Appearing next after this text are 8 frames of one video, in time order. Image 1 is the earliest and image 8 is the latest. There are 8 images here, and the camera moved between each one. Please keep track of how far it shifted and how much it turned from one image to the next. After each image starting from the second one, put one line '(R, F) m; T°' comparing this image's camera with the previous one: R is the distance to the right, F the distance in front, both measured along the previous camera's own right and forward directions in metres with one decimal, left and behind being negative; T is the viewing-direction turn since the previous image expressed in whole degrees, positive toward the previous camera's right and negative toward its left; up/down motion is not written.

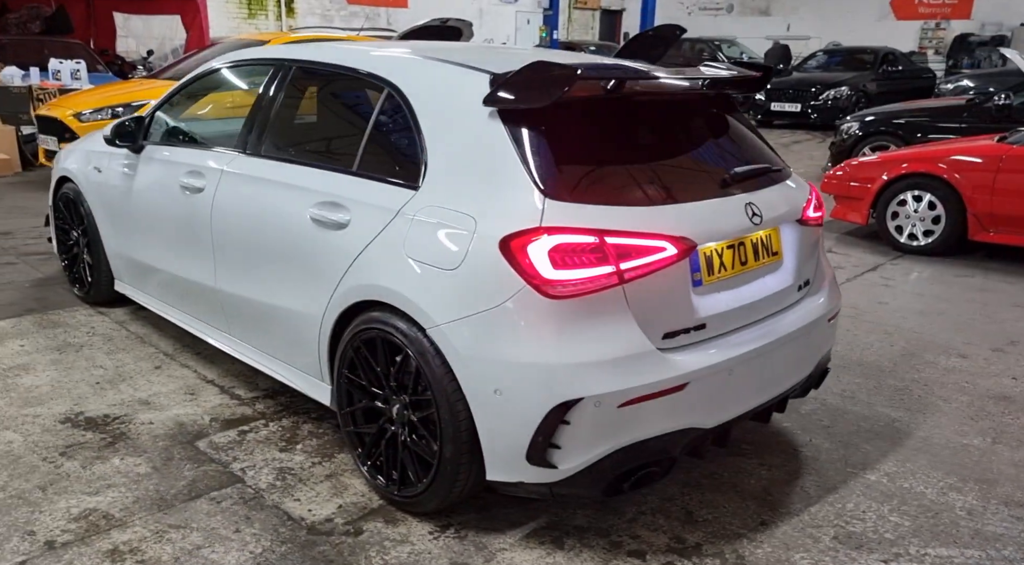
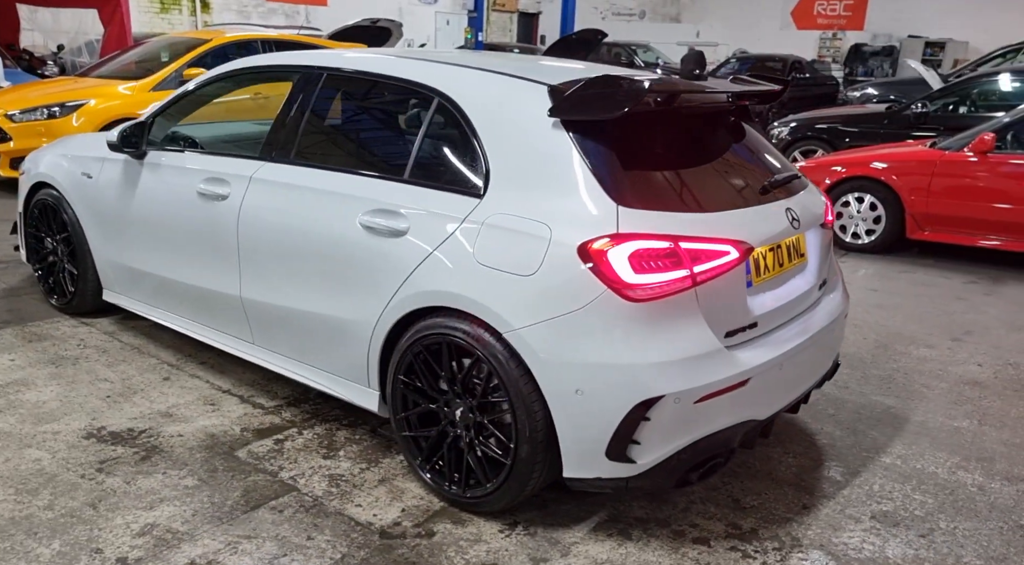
(-0.5, -0.1) m; +6°
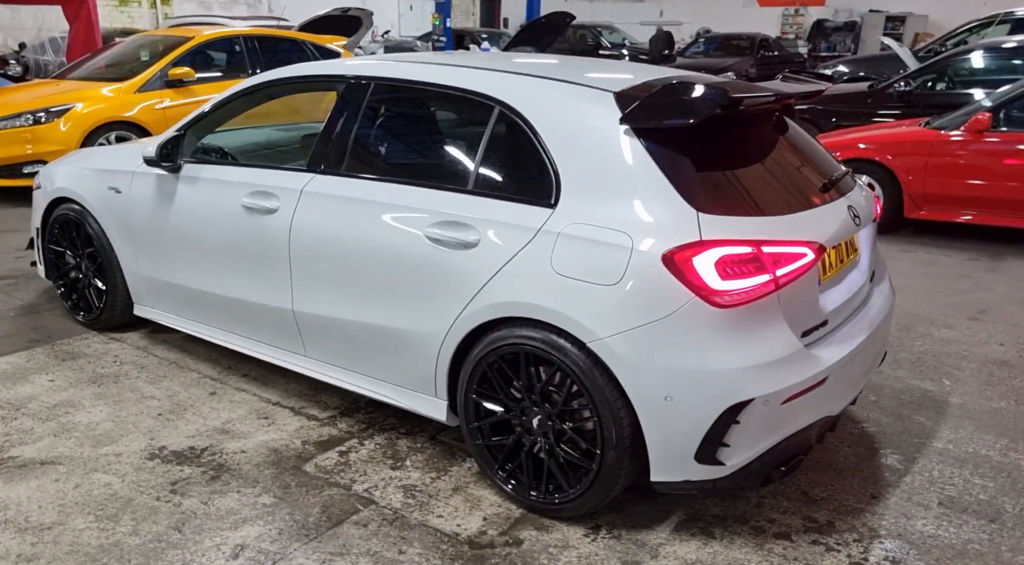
(-0.4, 0.0) m; +2°
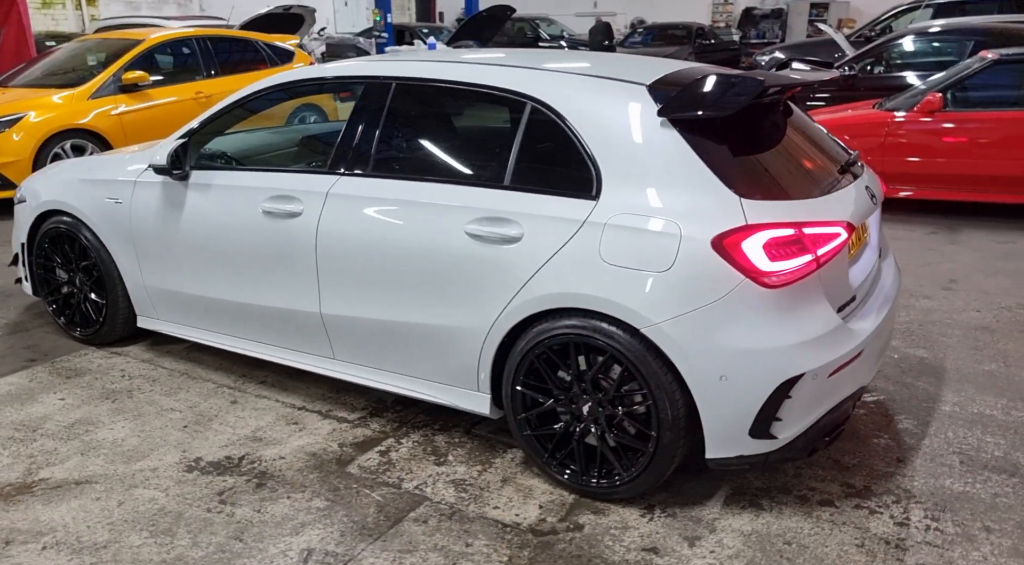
(-0.4, 0.0) m; +4°
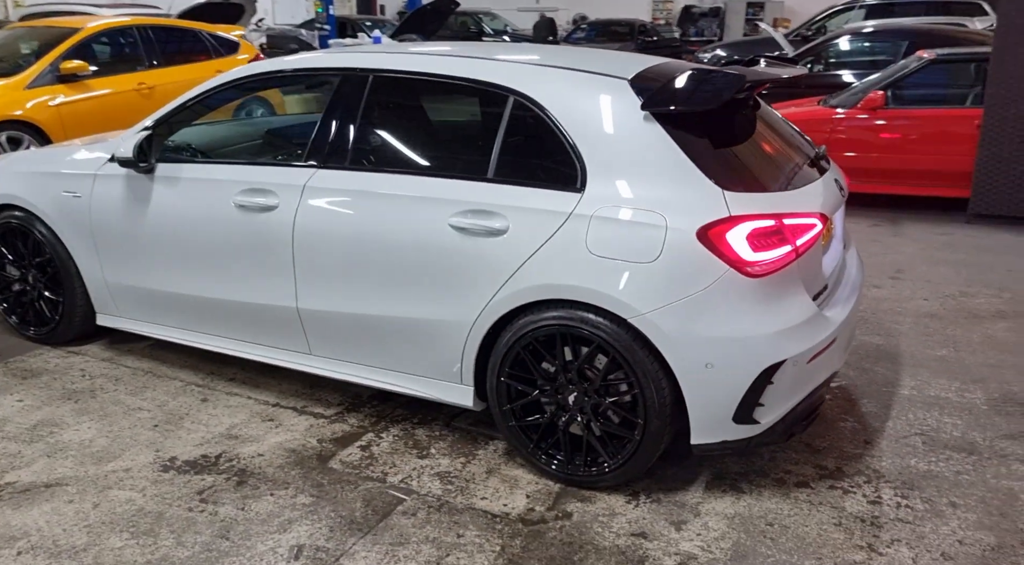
(-0.2, 0.0) m; +4°
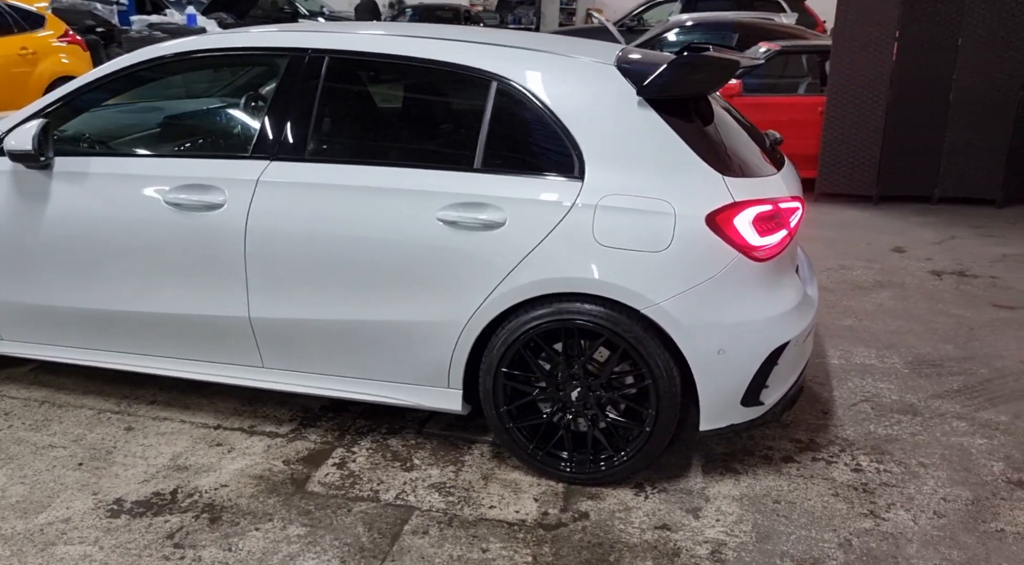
(-0.6, +0.2) m; +13°
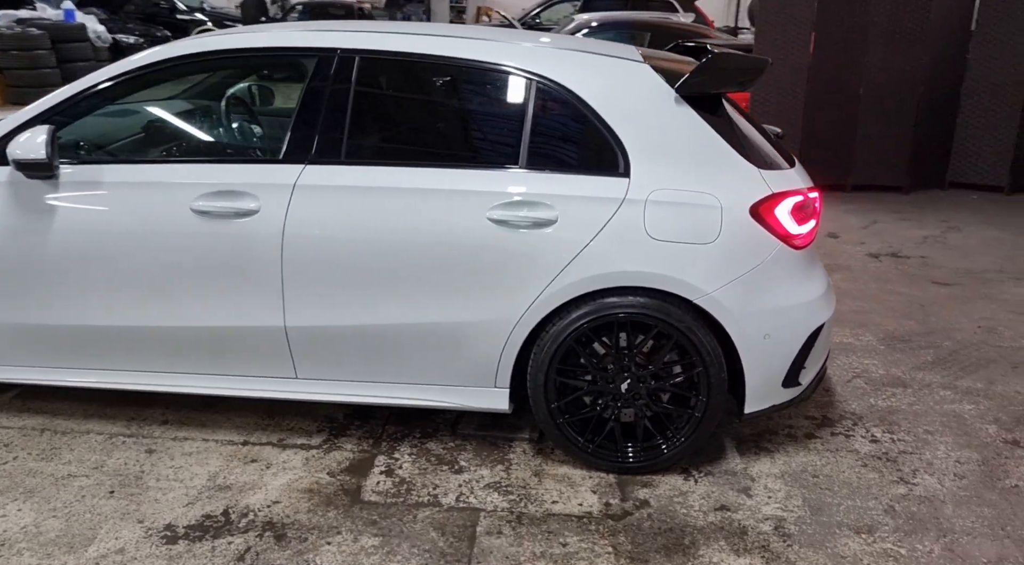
(-0.6, 0.0) m; +8°
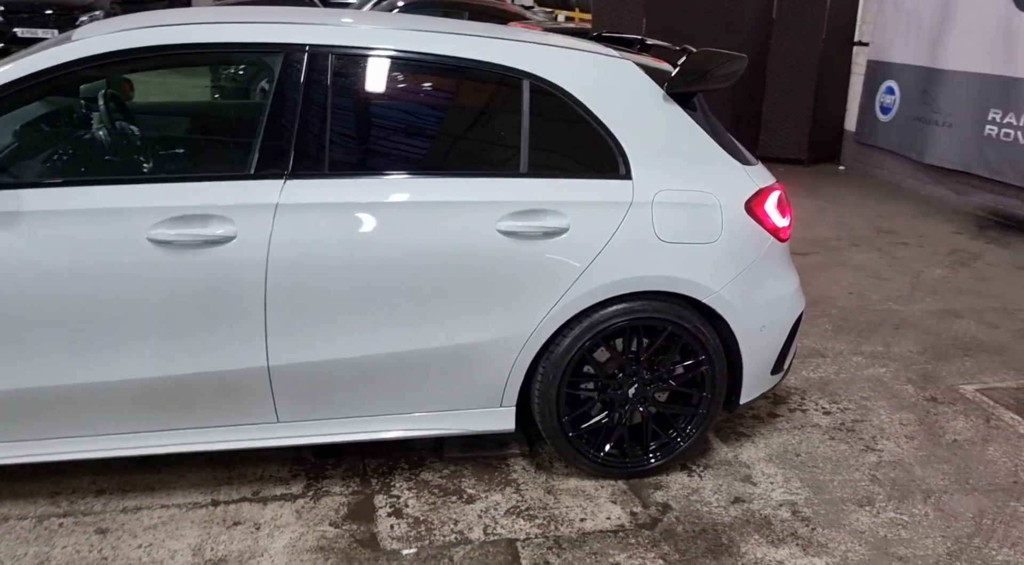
(-0.7, +0.3) m; +16°
